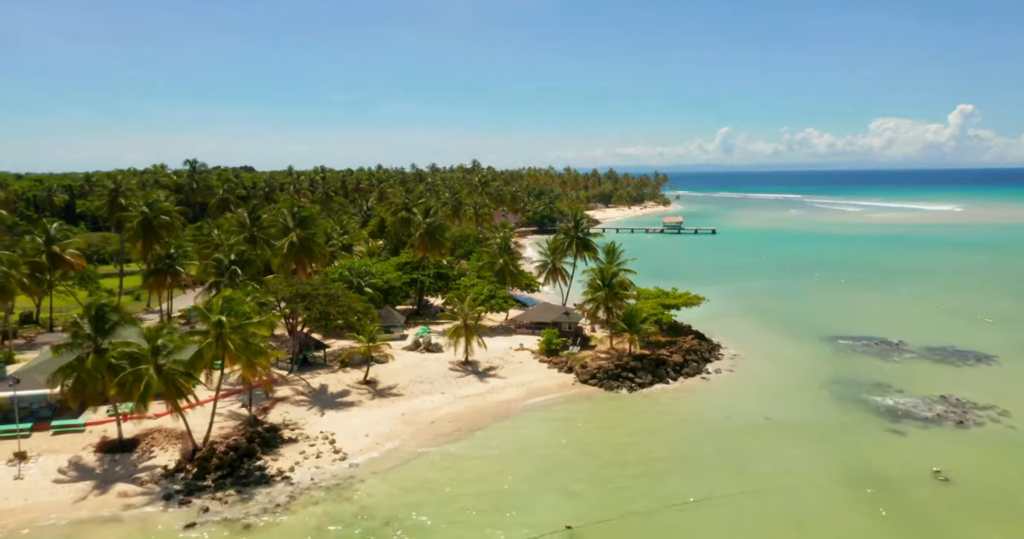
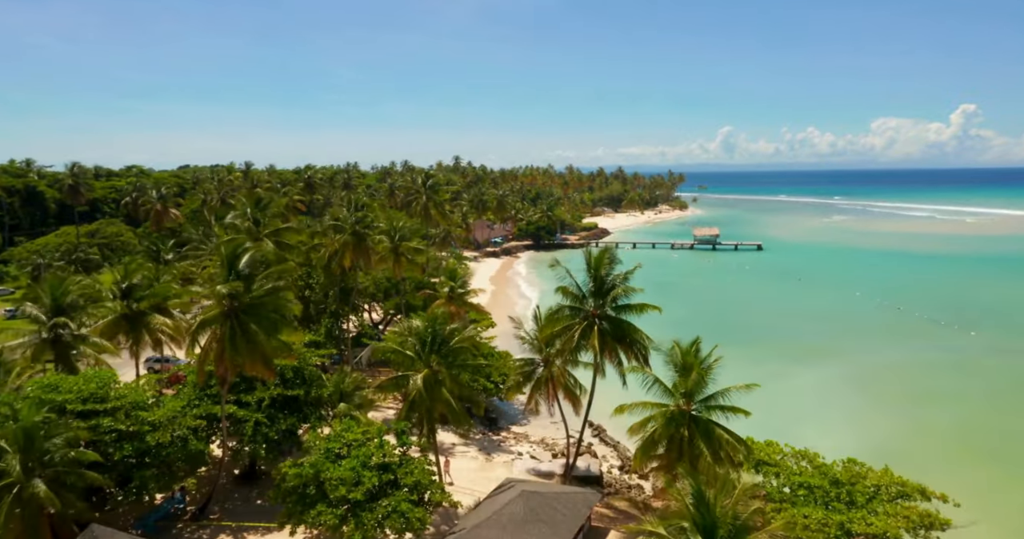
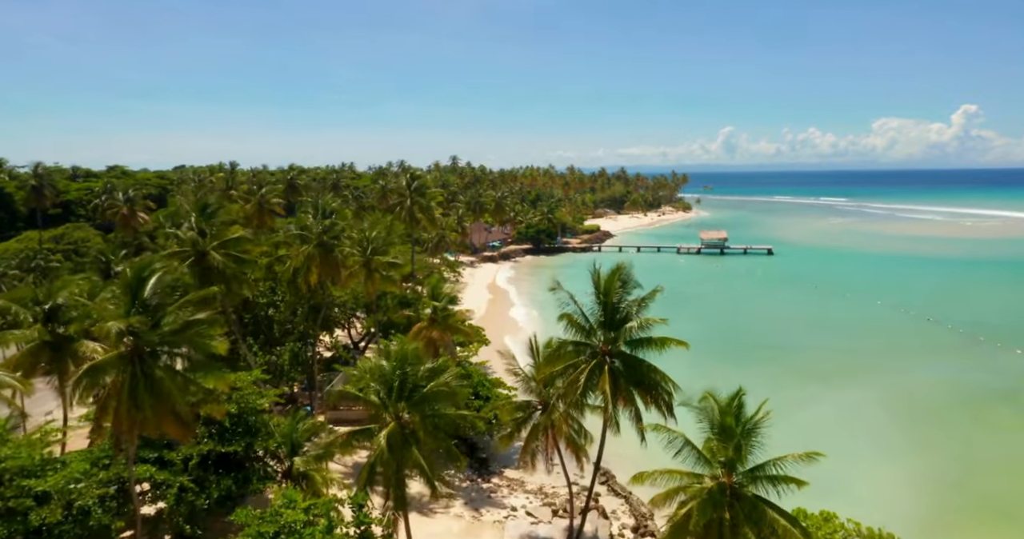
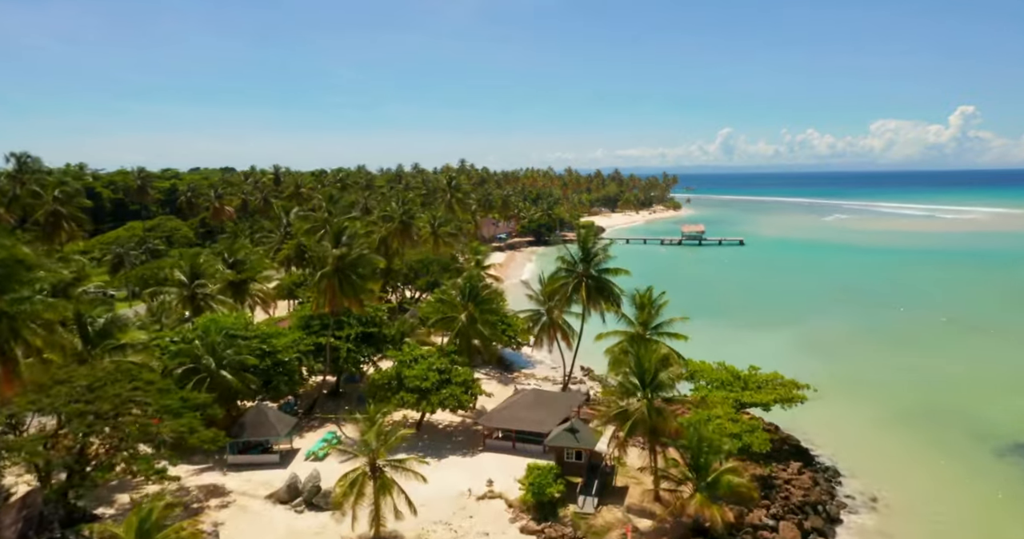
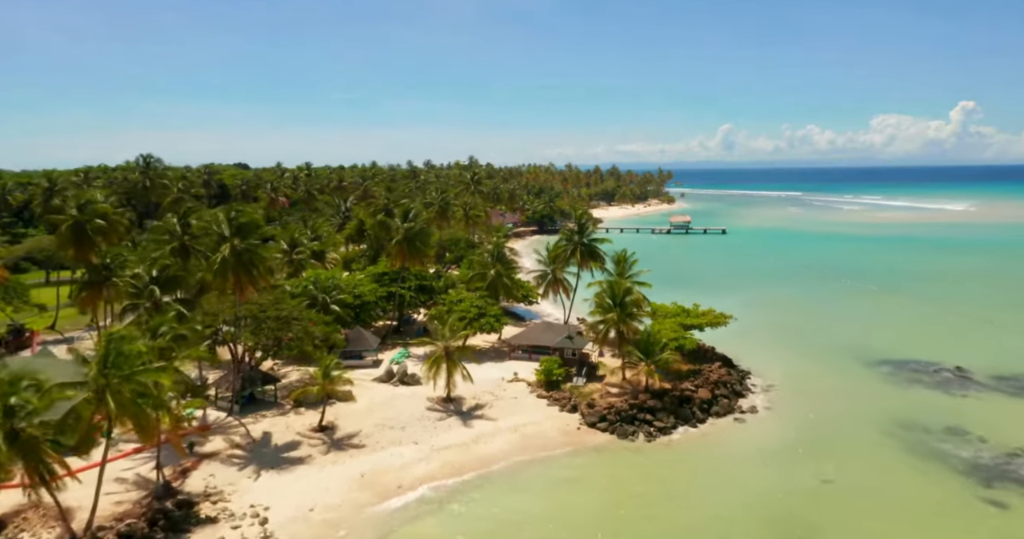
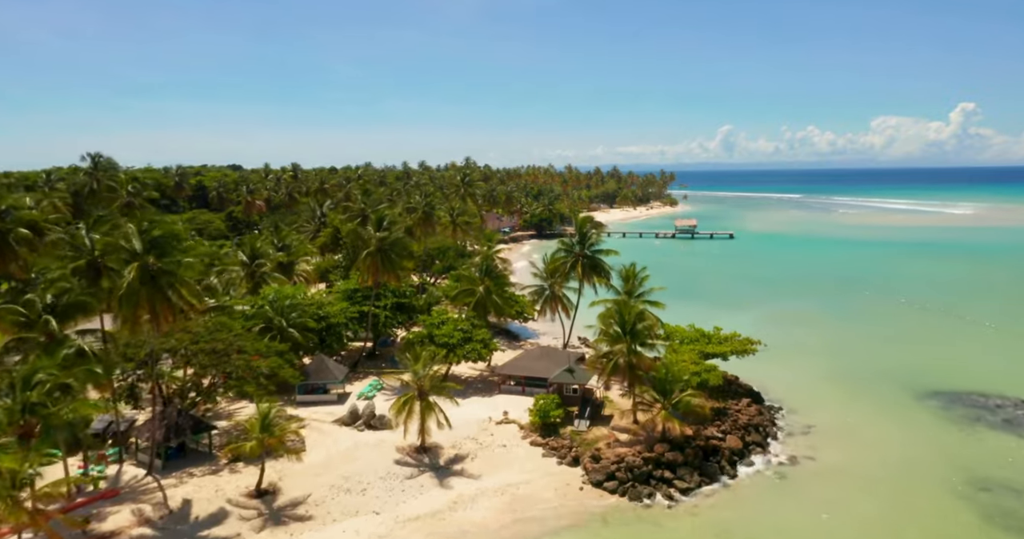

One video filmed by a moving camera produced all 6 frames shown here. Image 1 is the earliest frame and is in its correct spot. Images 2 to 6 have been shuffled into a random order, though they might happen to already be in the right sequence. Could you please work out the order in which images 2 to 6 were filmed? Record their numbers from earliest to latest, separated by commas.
5, 6, 4, 2, 3
